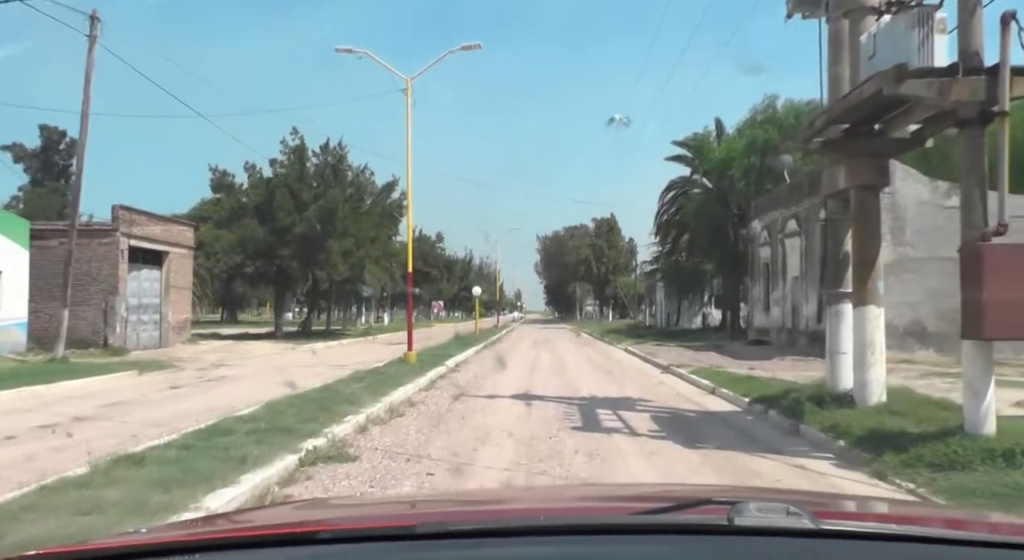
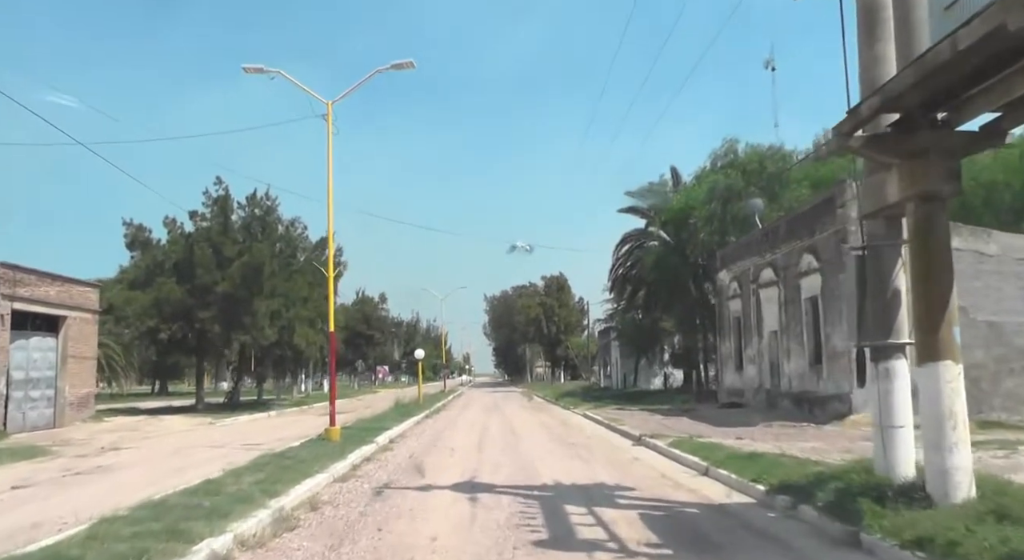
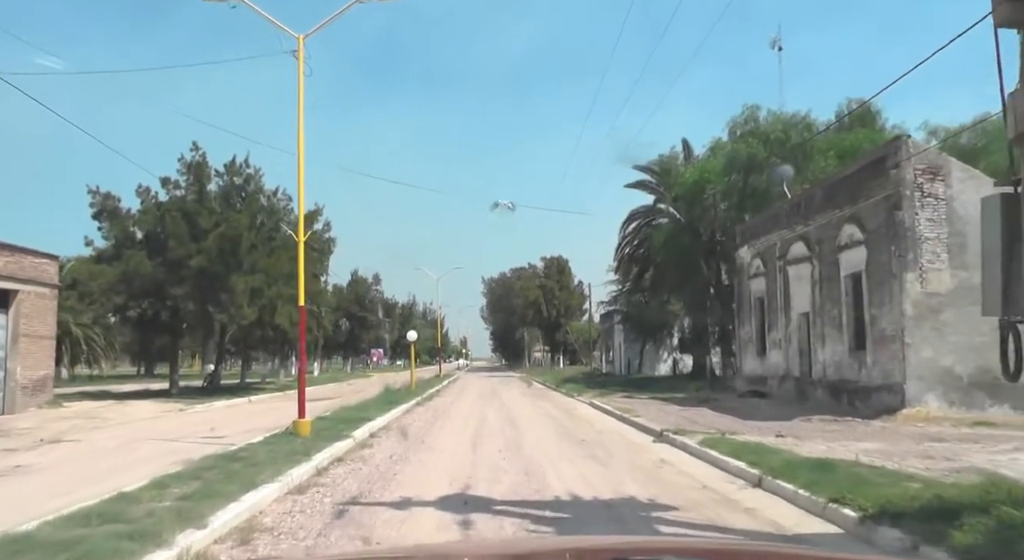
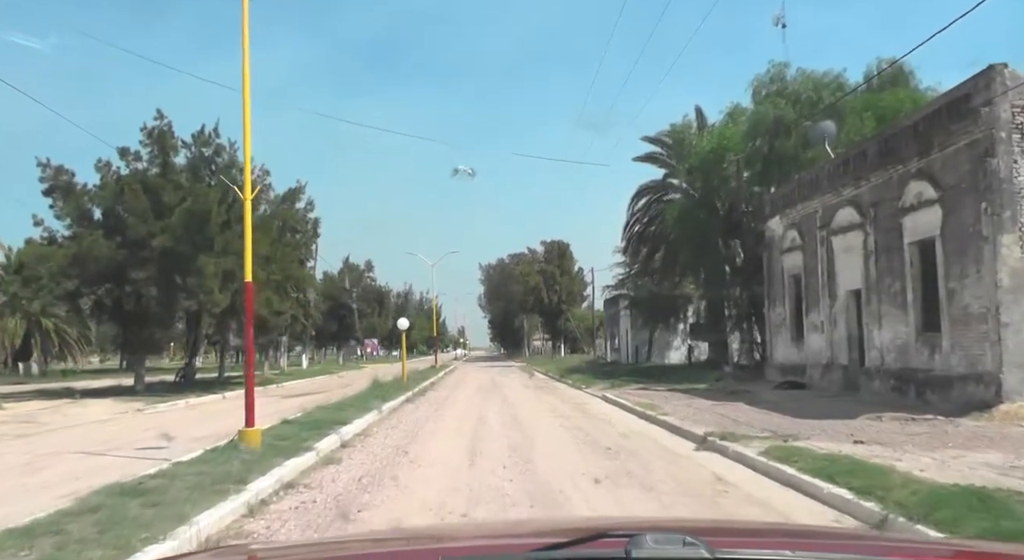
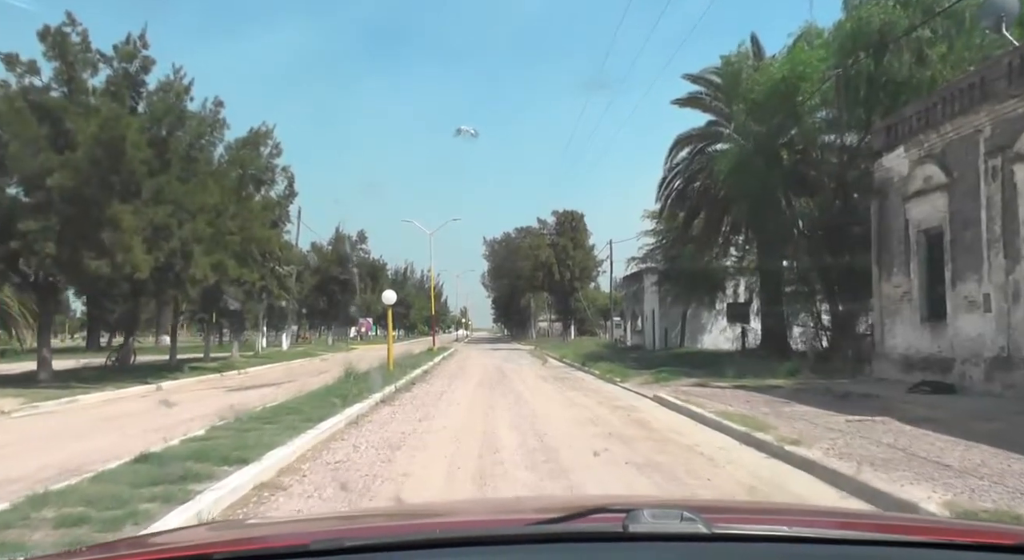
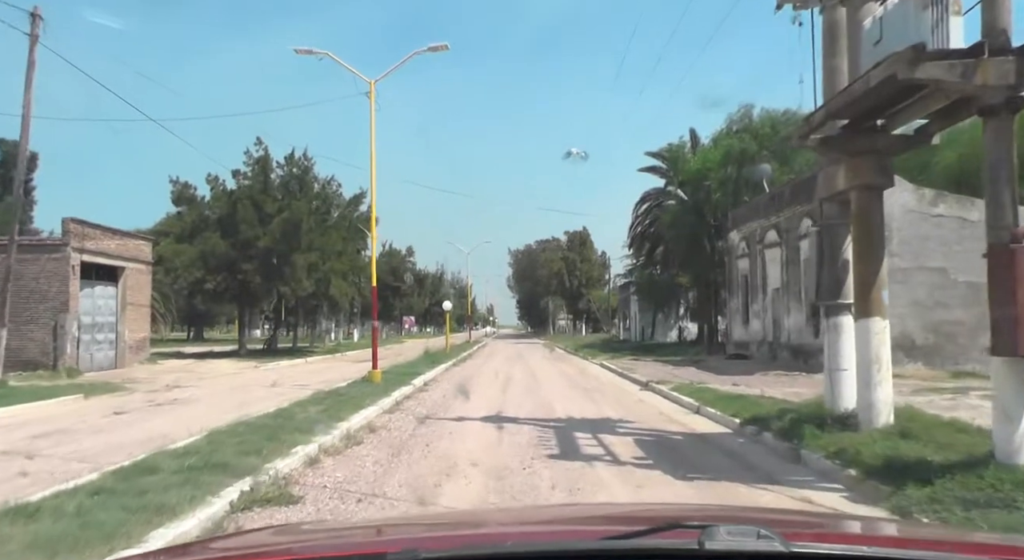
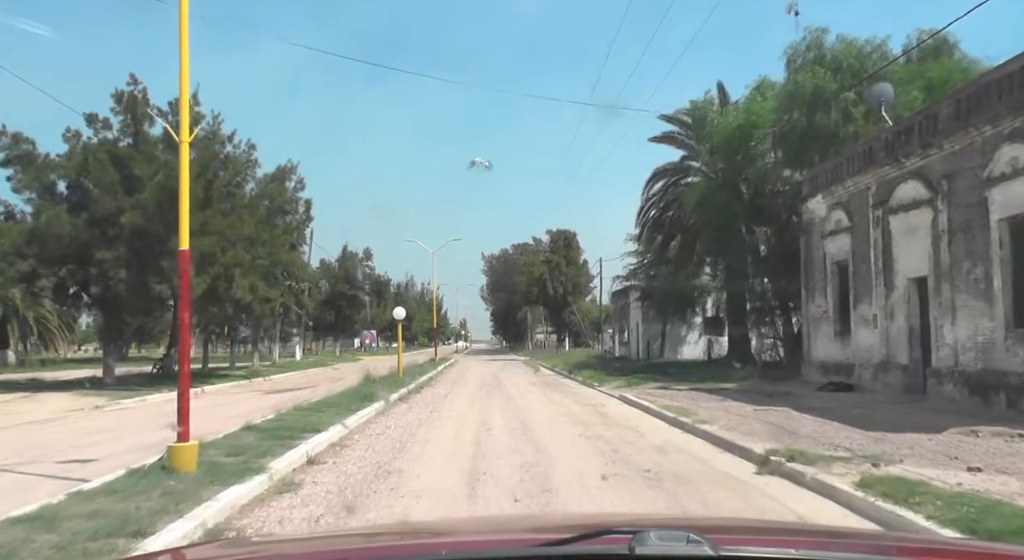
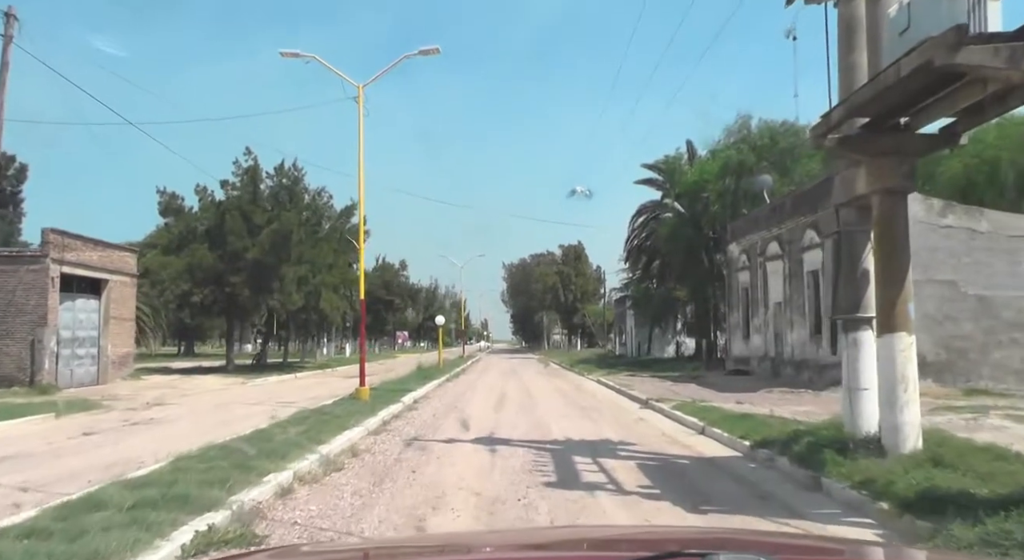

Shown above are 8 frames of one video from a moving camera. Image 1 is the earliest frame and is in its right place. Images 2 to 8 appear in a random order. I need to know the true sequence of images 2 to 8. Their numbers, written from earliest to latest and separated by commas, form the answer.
6, 8, 2, 3, 4, 7, 5
